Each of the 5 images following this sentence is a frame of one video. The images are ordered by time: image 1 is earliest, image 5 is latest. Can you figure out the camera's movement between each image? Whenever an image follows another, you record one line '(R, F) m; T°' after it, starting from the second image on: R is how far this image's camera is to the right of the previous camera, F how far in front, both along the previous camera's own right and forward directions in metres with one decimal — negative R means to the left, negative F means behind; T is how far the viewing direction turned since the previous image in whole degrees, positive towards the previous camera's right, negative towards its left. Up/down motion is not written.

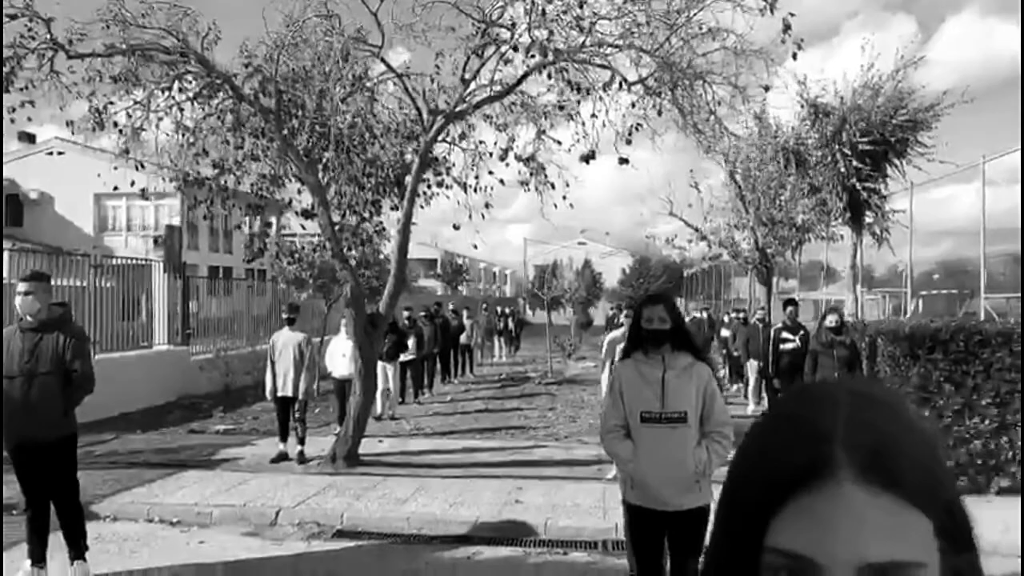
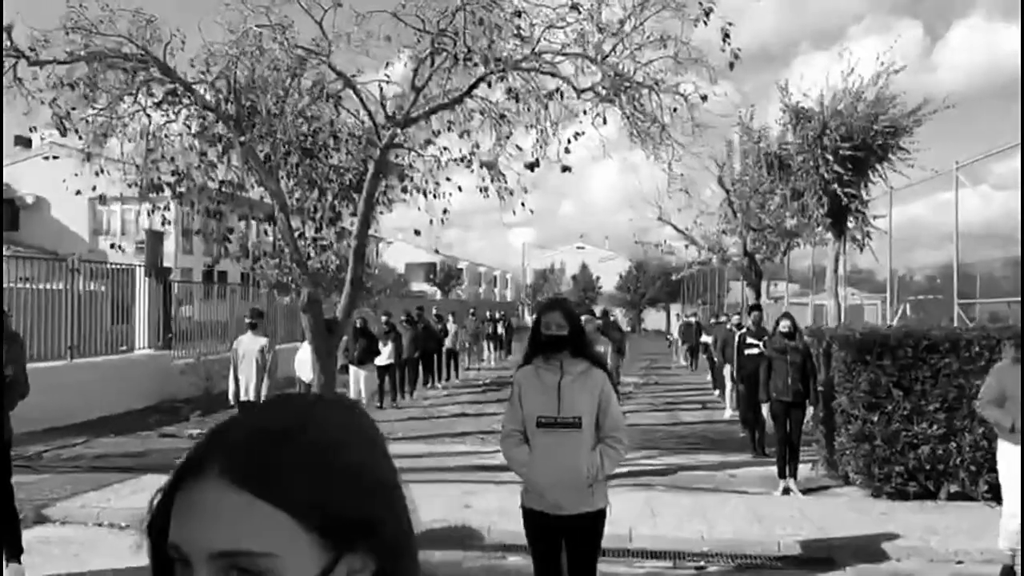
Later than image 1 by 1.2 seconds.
(+0.5, -0.1) m; 0°
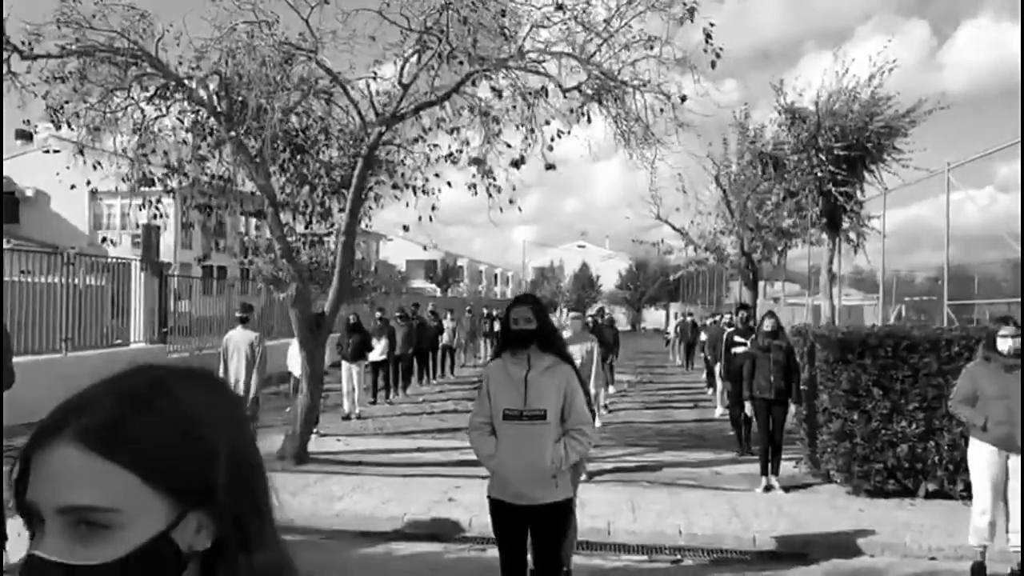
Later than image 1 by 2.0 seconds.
(+0.2, -0.1) m; 0°
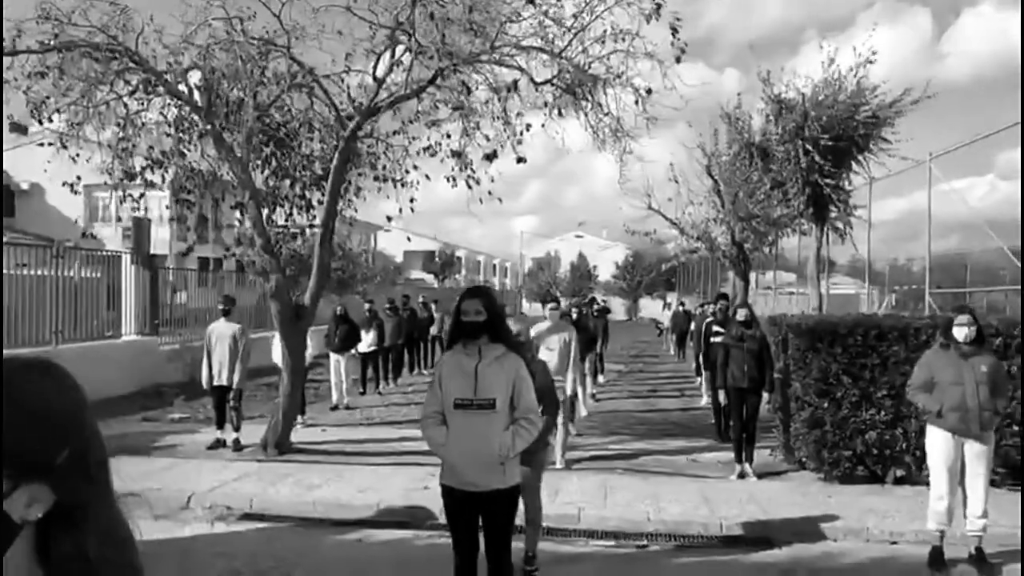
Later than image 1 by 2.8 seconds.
(+0.2, -0.1) m; 0°
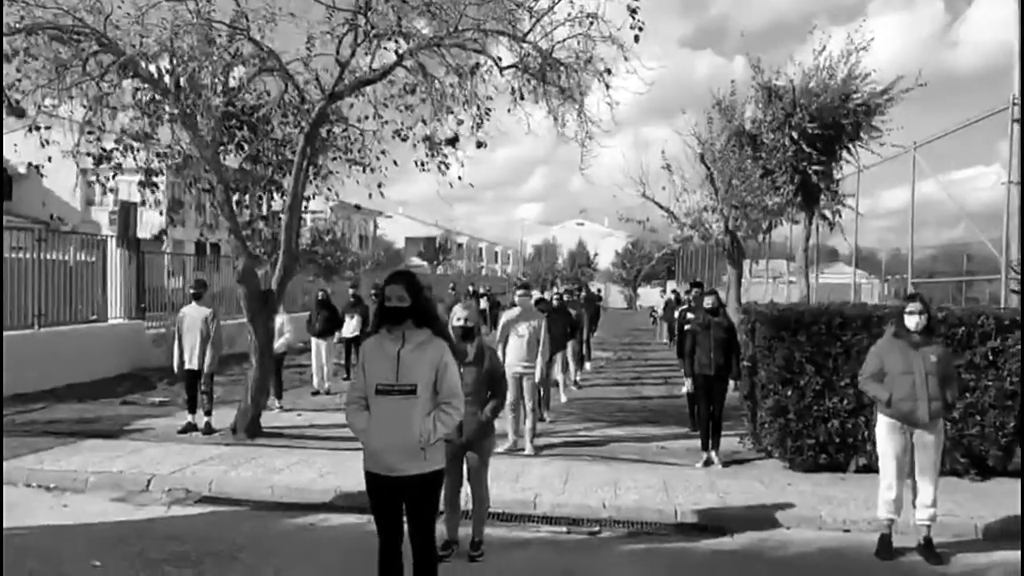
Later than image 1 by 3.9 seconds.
(+0.4, 0.0) m; 0°
